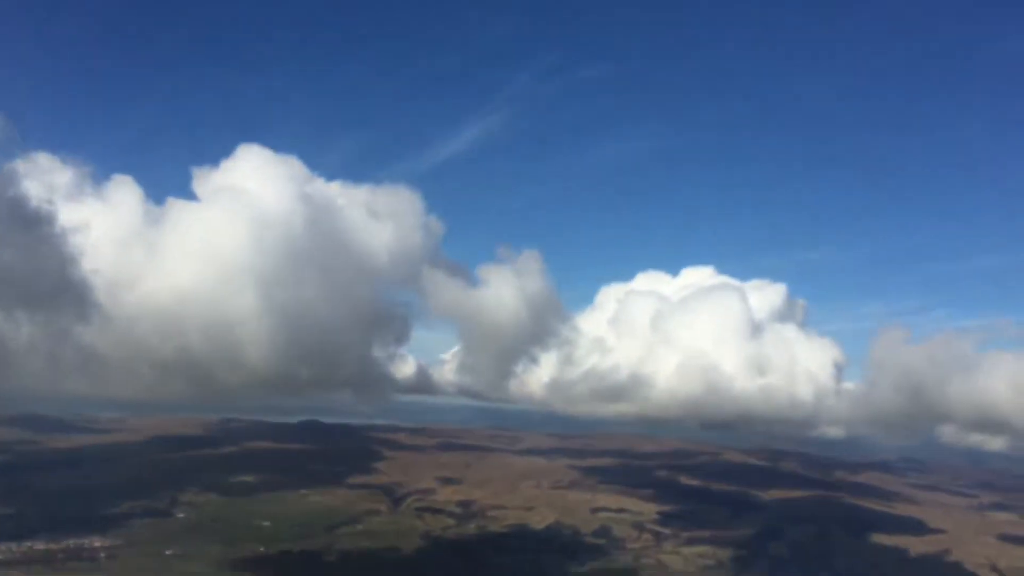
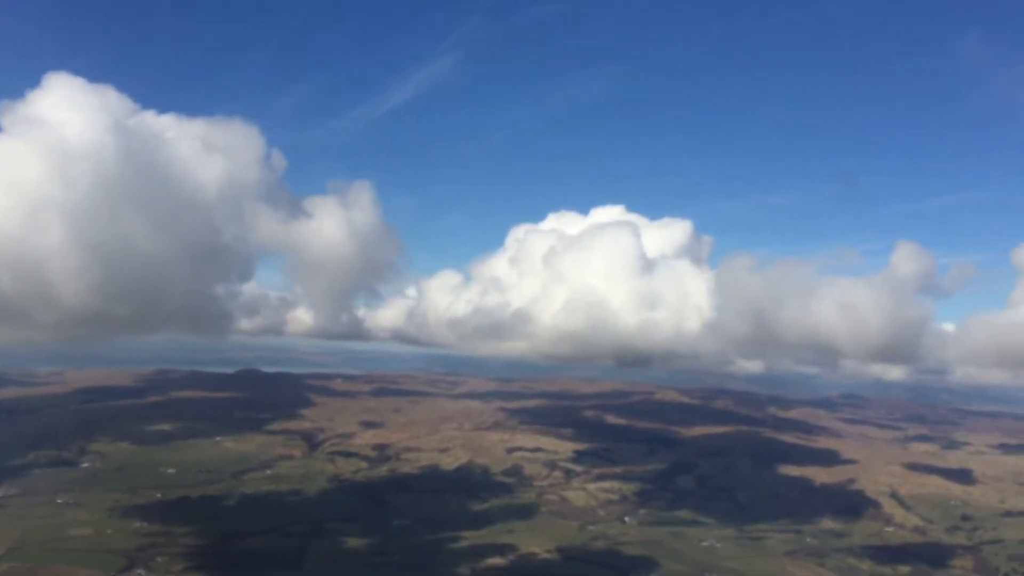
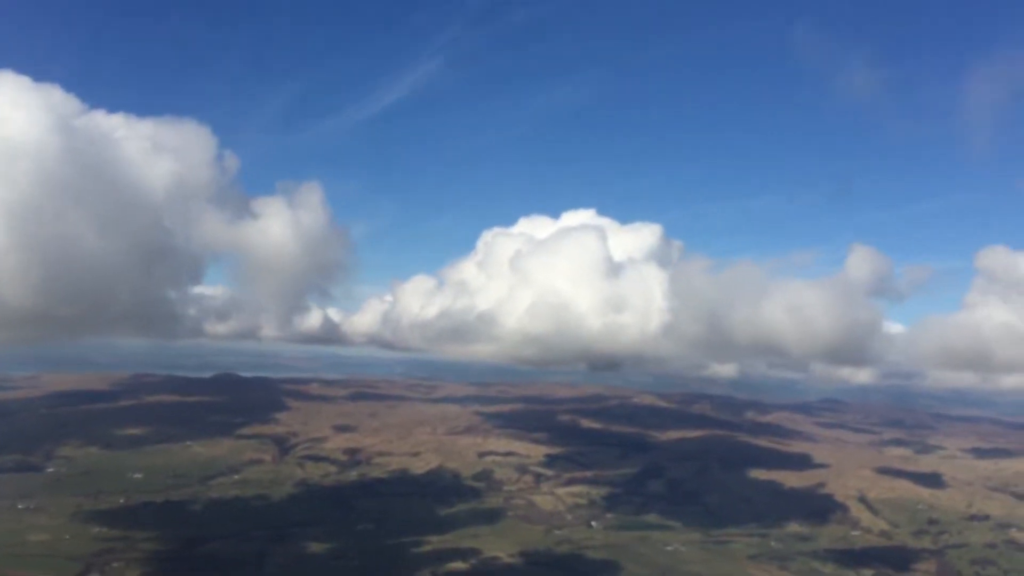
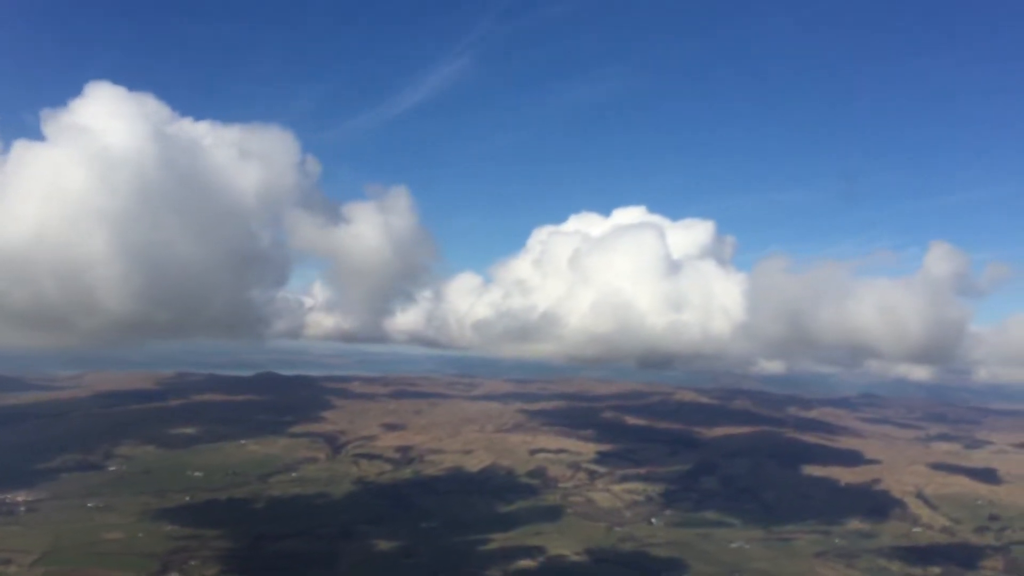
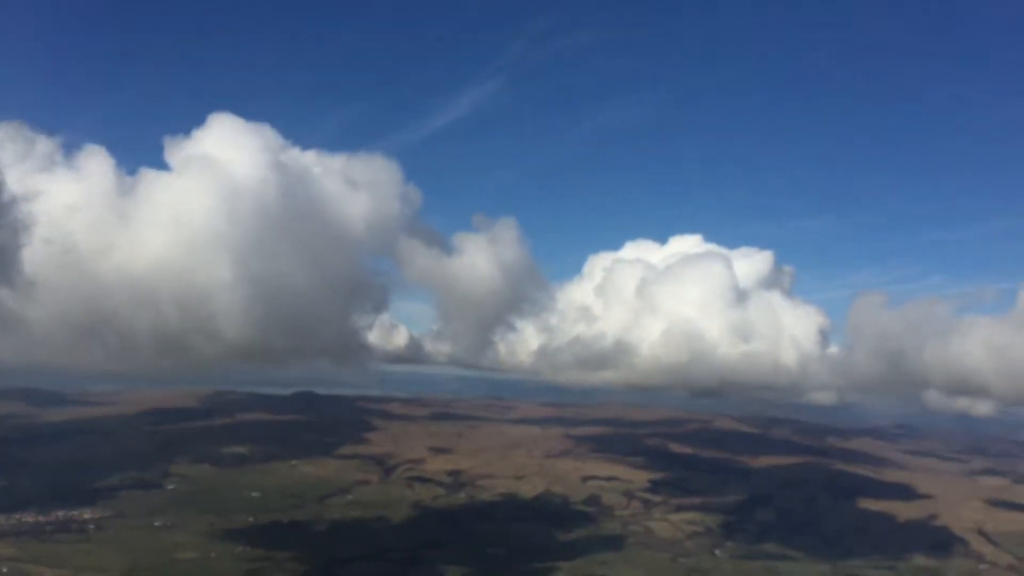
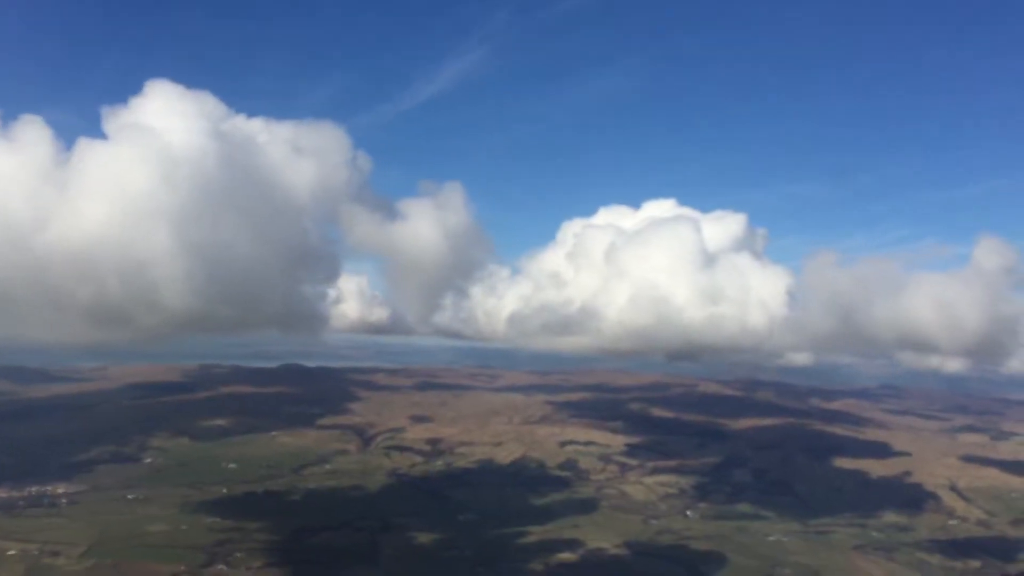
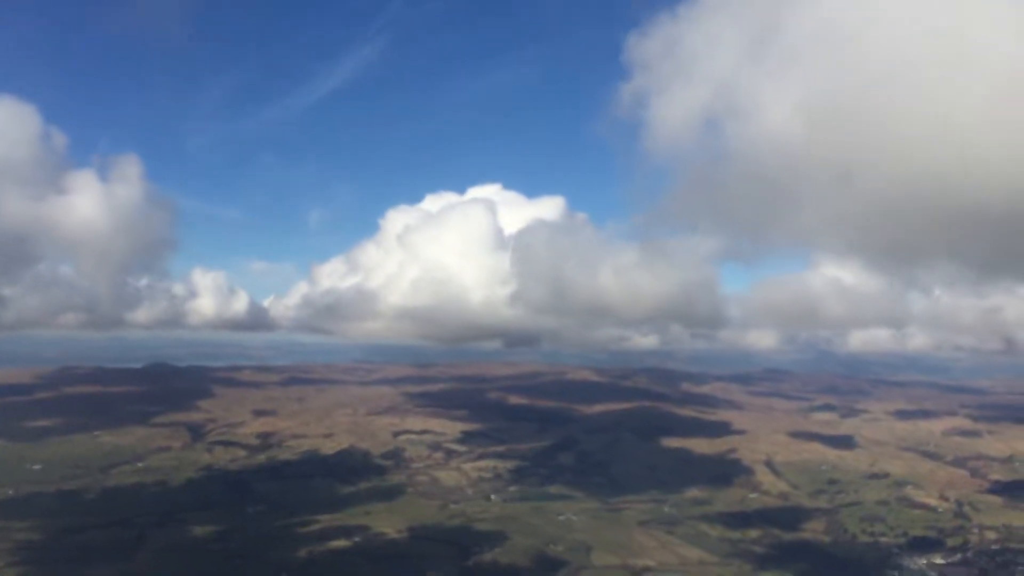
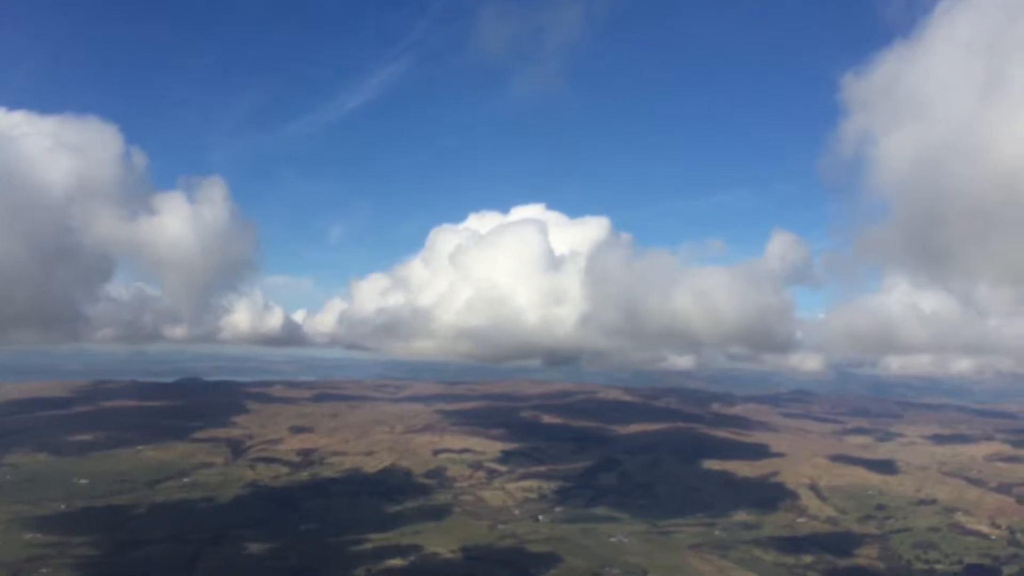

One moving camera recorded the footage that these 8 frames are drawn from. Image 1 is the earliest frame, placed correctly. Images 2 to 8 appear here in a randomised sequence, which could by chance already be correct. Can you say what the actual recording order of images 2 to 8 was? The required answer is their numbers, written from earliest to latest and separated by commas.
5, 6, 4, 2, 3, 8, 7
